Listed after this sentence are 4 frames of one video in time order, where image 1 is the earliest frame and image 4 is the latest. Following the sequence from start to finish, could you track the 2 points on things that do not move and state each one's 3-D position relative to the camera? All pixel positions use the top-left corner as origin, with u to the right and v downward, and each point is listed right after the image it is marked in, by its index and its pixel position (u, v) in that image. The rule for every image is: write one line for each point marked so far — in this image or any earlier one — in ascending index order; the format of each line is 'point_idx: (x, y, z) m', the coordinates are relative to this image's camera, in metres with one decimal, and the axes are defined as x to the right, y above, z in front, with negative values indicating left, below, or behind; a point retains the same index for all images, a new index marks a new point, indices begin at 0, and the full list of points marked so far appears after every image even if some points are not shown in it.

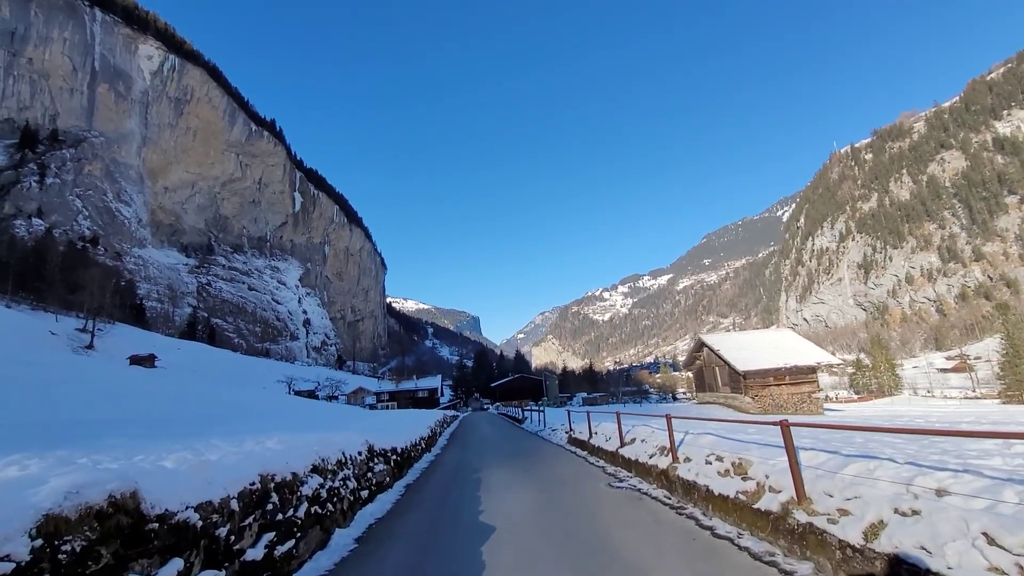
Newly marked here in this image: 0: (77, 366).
0: (-16.2, -3.0, +19.2) m
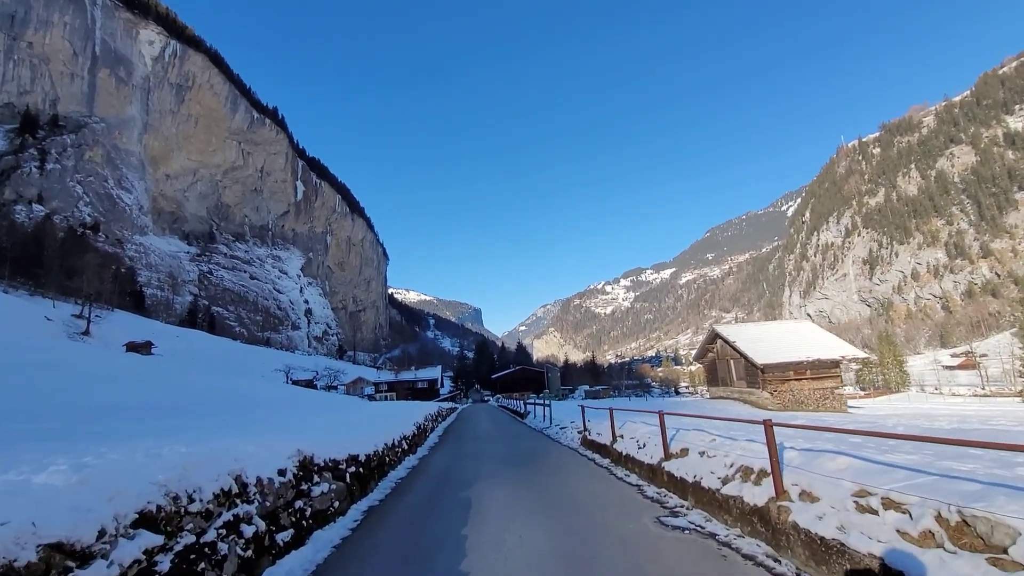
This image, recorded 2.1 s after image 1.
0: (-16.2, -2.4, +18.7) m
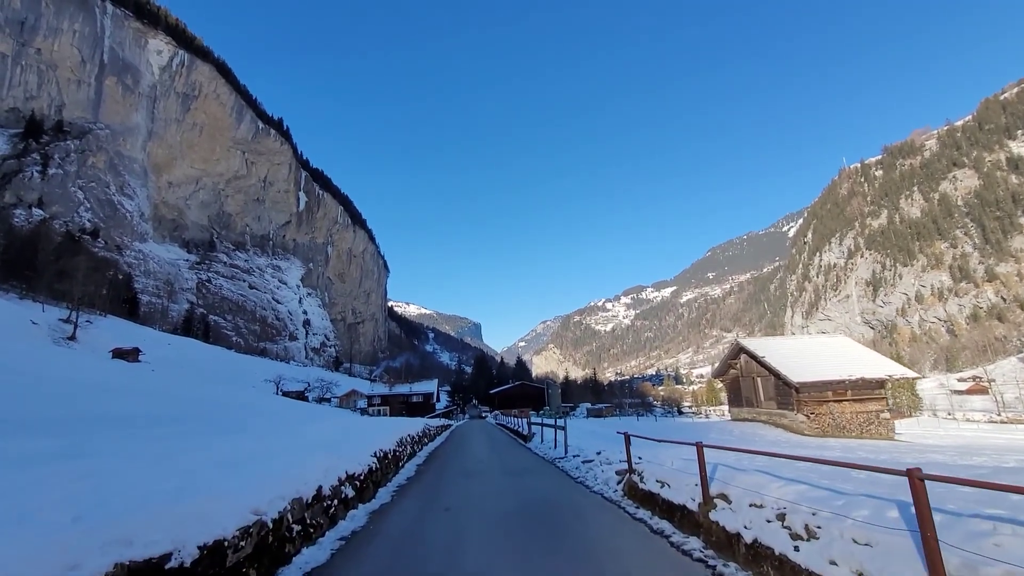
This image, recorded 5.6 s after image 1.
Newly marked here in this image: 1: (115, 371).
0: (-16.2, -2.4, +17.5) m
1: (-15.3, -3.3, +19.6) m
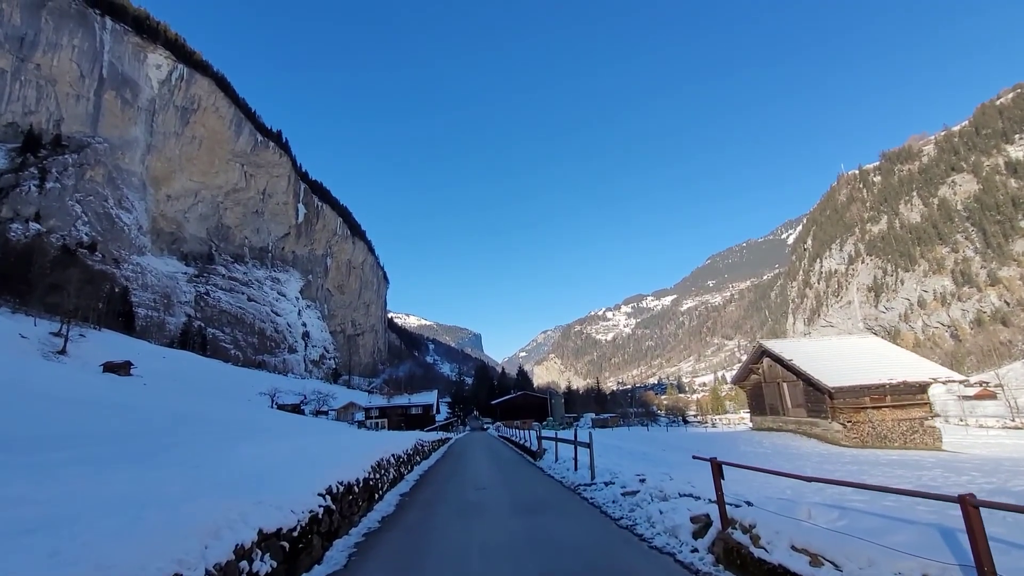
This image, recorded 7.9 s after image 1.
0: (-16.1, -2.7, +16.7) m
1: (-15.2, -3.6, +18.8) m
